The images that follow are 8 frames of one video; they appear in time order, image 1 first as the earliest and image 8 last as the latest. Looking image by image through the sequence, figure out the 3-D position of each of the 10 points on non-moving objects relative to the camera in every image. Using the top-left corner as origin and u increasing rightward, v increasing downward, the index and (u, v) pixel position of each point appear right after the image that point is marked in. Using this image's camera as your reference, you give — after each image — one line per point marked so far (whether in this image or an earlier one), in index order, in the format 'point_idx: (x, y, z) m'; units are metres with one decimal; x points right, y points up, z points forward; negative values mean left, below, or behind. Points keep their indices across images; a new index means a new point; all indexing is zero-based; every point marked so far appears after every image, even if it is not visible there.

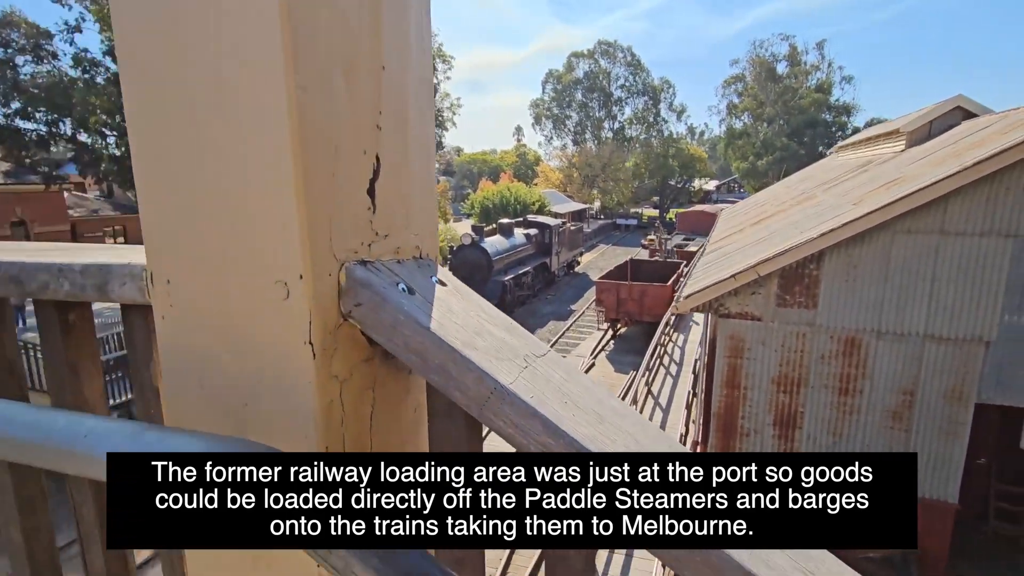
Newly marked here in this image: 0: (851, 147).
0: (+9.1, +3.8, +15.2) m
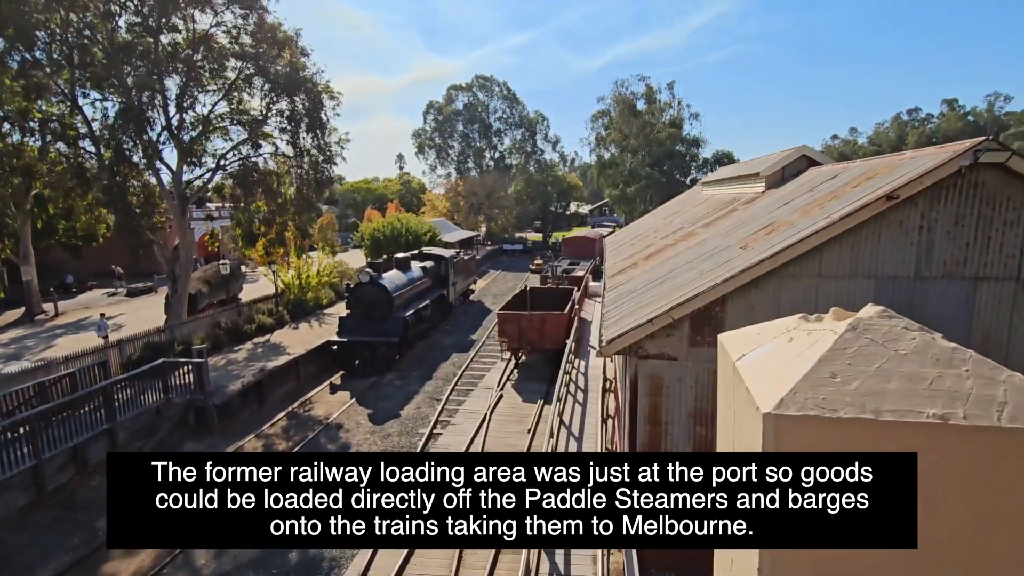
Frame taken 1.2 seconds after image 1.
0: (+6.2, +3.1, +17.0) m
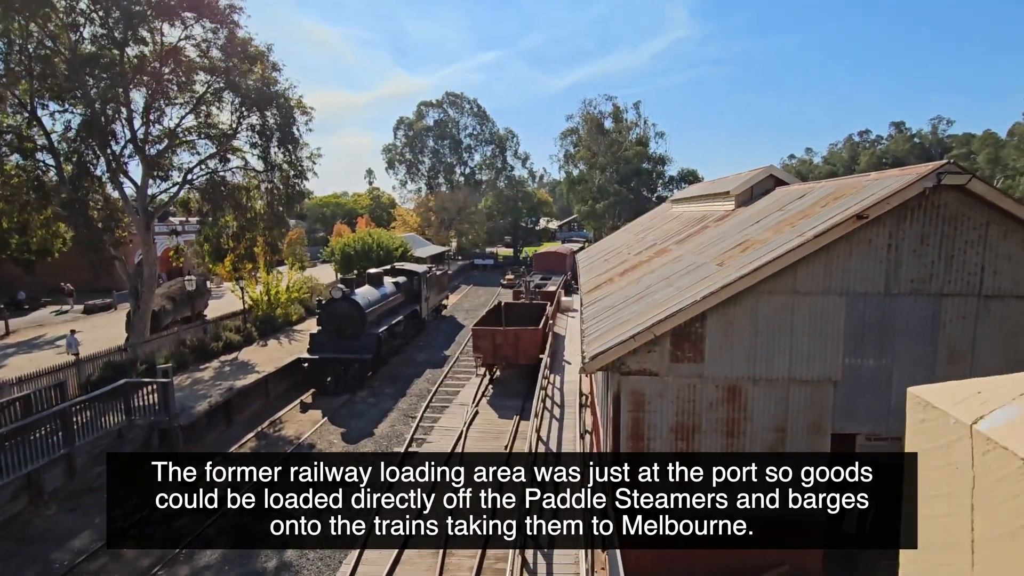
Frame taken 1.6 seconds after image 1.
0: (+5.4, +2.7, +17.4) m
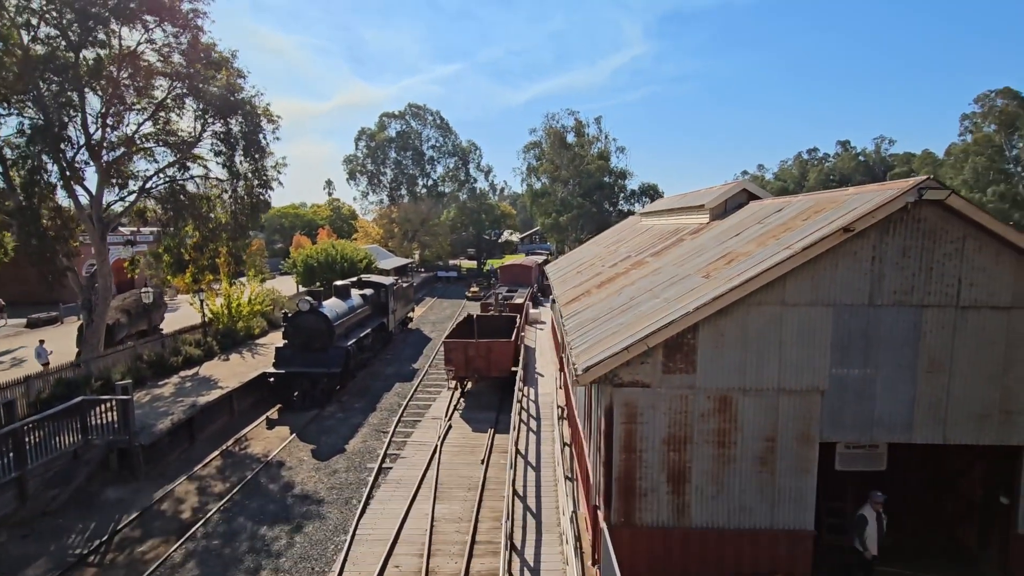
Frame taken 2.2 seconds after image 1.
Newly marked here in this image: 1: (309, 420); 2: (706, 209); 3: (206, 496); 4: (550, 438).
0: (+4.5, +2.3, +17.7) m
1: (-5.9, -3.8, +16.3) m
2: (+4.2, +1.7, +12.0) m
3: (-6.3, -4.3, +11.5) m
4: (+0.9, -3.4, +12.7) m
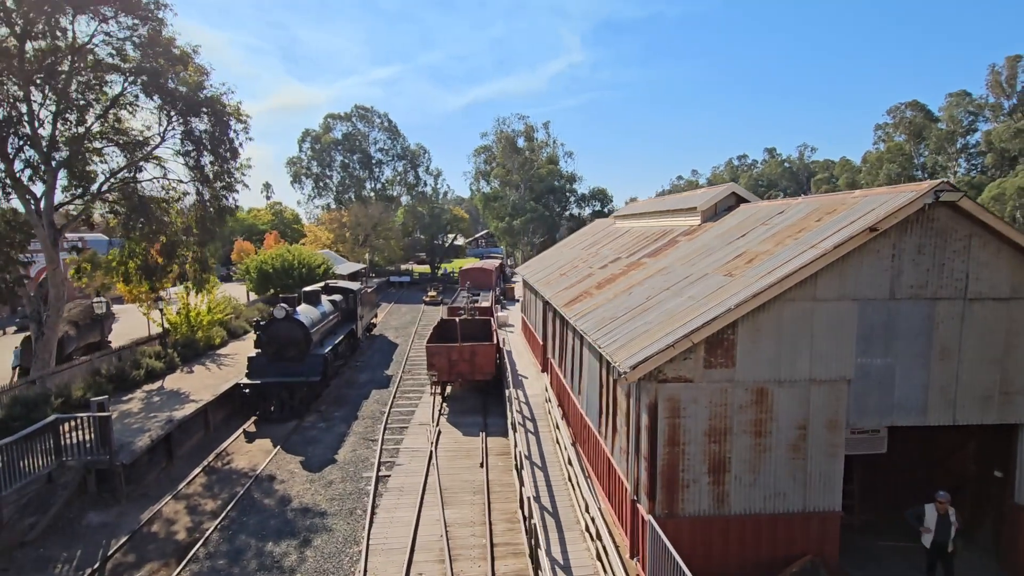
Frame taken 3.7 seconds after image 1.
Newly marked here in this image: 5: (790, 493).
0: (+3.9, +2.3, +18.2) m
1: (-6.2, -4.0, +15.8) m
2: (+4.1, +1.7, +12.5) m
3: (-6.1, -4.4, +10.9) m
4: (+0.9, -3.4, +12.8) m
5: (+3.4, -2.5, +6.9) m
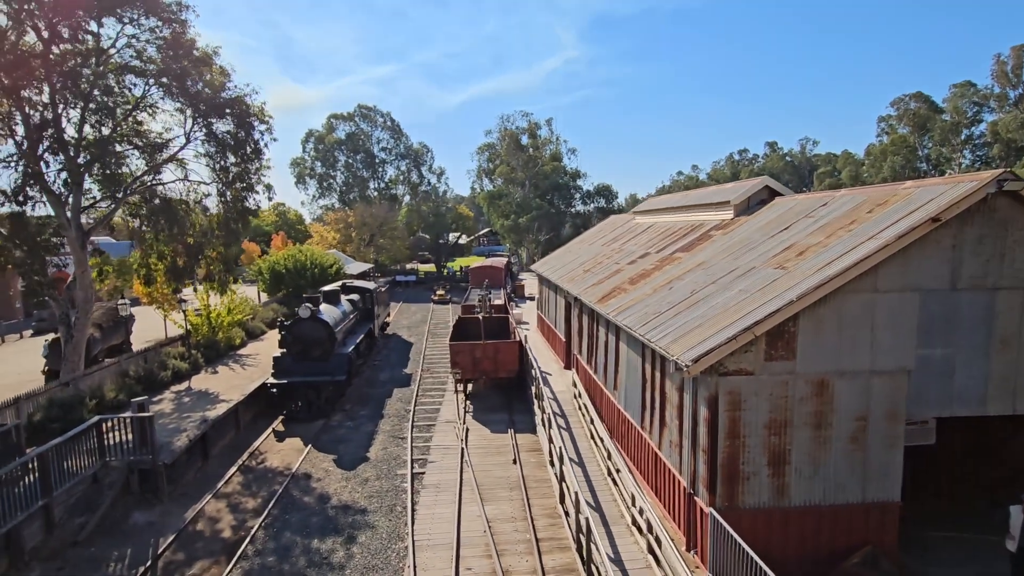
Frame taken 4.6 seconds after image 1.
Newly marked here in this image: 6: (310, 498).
0: (+4.6, +2.4, +18.2) m
1: (-5.4, -4.0, +15.8) m
2: (+4.8, +1.8, +12.5) m
3: (-5.3, -4.4, +11.0) m
4: (+1.6, -3.4, +12.9) m
5: (+4.2, -2.4, +7.0) m
6: (-4.2, -4.4, +11.6) m
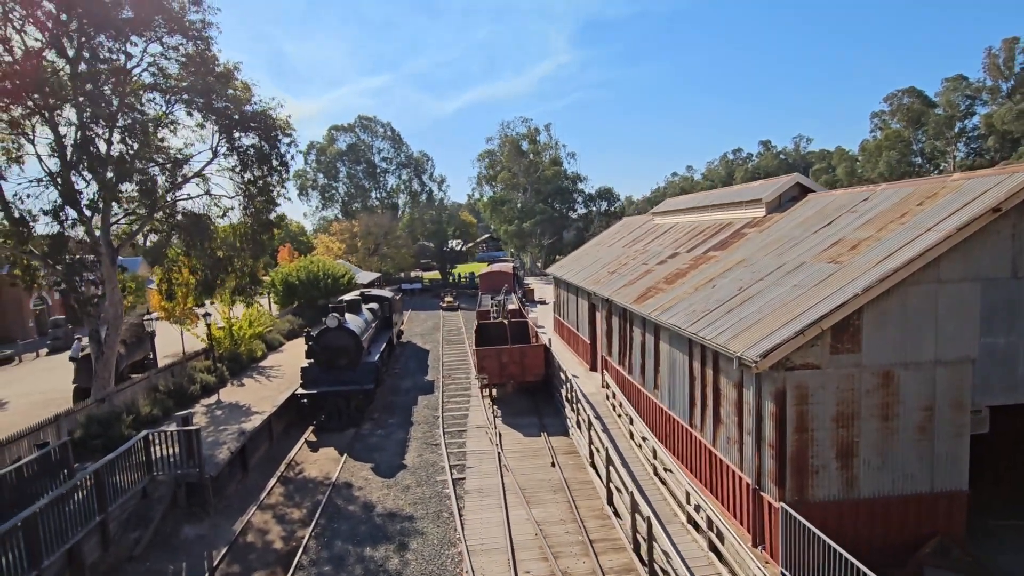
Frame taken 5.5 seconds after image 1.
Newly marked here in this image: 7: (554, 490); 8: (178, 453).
0: (+5.3, +2.4, +18.3) m
1: (-4.5, -4.3, +15.8) m
2: (+5.6, +1.9, +12.6) m
3: (-4.4, -4.6, +11.0) m
4: (+2.5, -3.4, +12.9) m
5: (+5.1, -2.3, +7.0) m
6: (-3.3, -4.5, +11.6) m
7: (+0.9, -4.3, +11.8) m
8: (-6.7, -3.3, +11.2) m
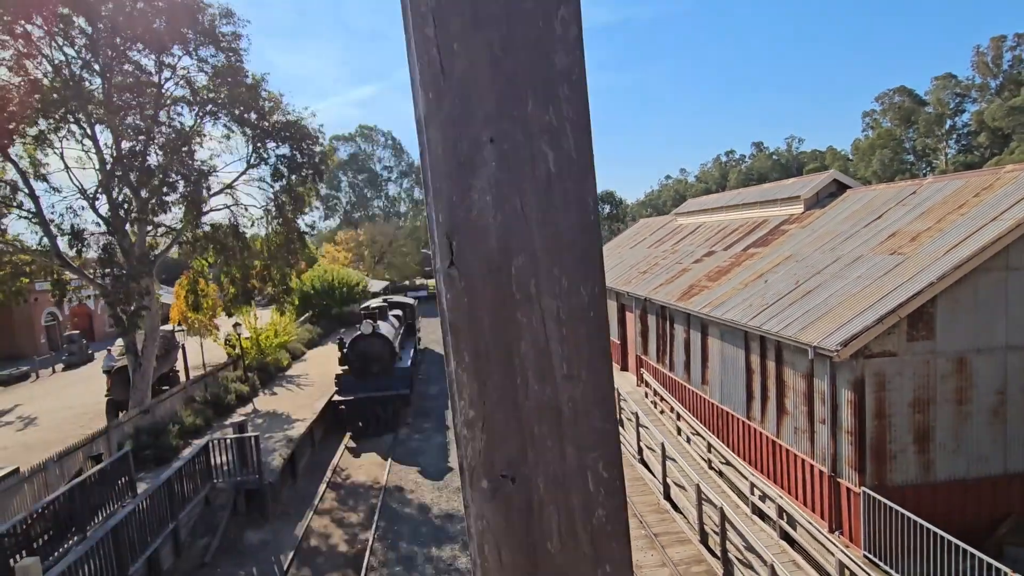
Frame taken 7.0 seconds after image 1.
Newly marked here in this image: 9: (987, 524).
0: (+6.3, +2.5, +18.6) m
1: (-3.4, -4.4, +16.0) m
2: (+6.5, +2.0, +12.8) m
3: (-3.2, -4.7, +11.1) m
4: (+3.6, -3.3, +13.1) m
5: (+6.2, -2.2, +7.2) m
6: (-2.1, -4.6, +11.8) m
7: (+2.0, -4.3, +12.0) m
8: (-5.6, -3.5, +11.4) m
9: (+6.1, -3.1, +7.3) m
